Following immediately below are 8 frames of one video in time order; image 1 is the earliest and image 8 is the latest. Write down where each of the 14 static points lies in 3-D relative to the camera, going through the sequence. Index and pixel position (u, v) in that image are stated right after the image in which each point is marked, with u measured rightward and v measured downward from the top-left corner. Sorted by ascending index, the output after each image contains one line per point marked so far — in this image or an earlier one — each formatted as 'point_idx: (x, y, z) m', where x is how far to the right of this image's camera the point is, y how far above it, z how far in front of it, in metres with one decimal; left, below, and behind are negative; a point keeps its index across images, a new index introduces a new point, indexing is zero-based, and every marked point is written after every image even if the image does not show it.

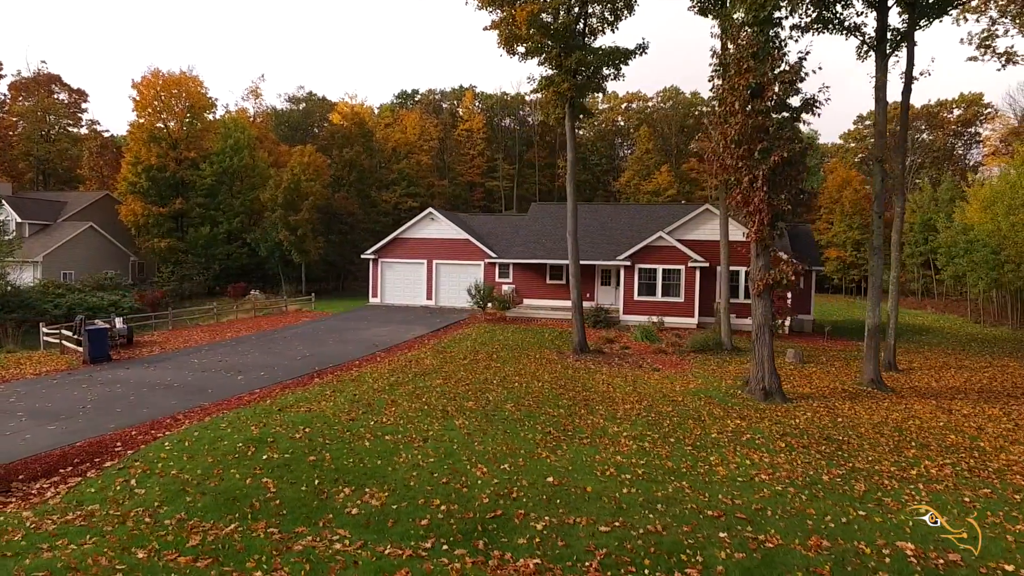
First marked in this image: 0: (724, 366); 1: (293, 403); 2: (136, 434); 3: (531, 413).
0: (+5.5, -2.1, +16.1) m
1: (-3.9, -2.1, +11.1) m
2: (-5.5, -2.1, +9.0) m
3: (+0.4, -2.2, +10.8) m
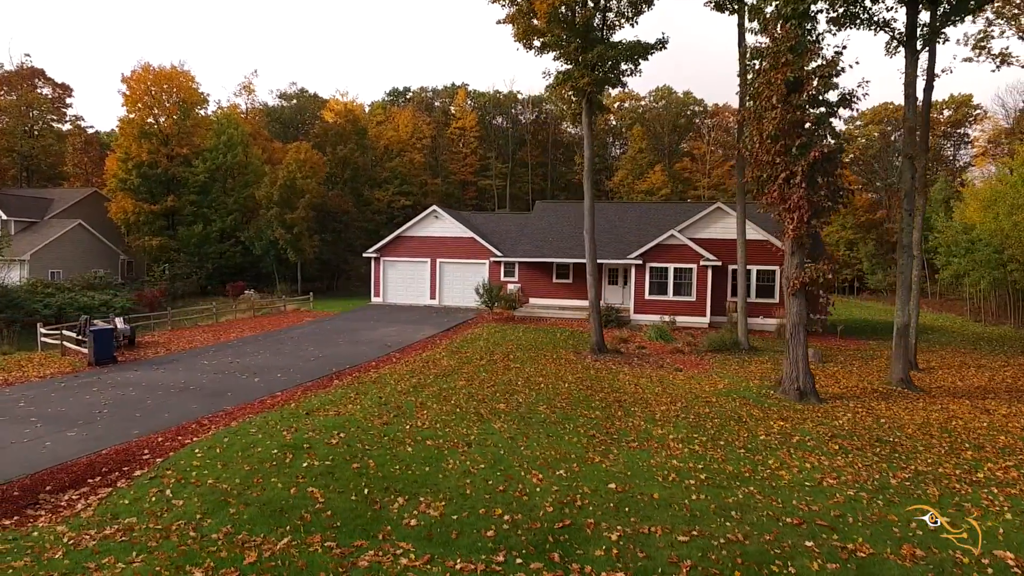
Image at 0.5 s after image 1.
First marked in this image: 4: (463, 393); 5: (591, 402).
0: (+6.0, -2.0, +15.9) m
1: (-3.3, -2.1, +10.6) m
2: (-4.8, -2.1, +8.5) m
3: (+1.0, -2.2, +10.5) m
4: (-0.9, -2.1, +12.2) m
5: (+1.5, -2.2, +11.6) m
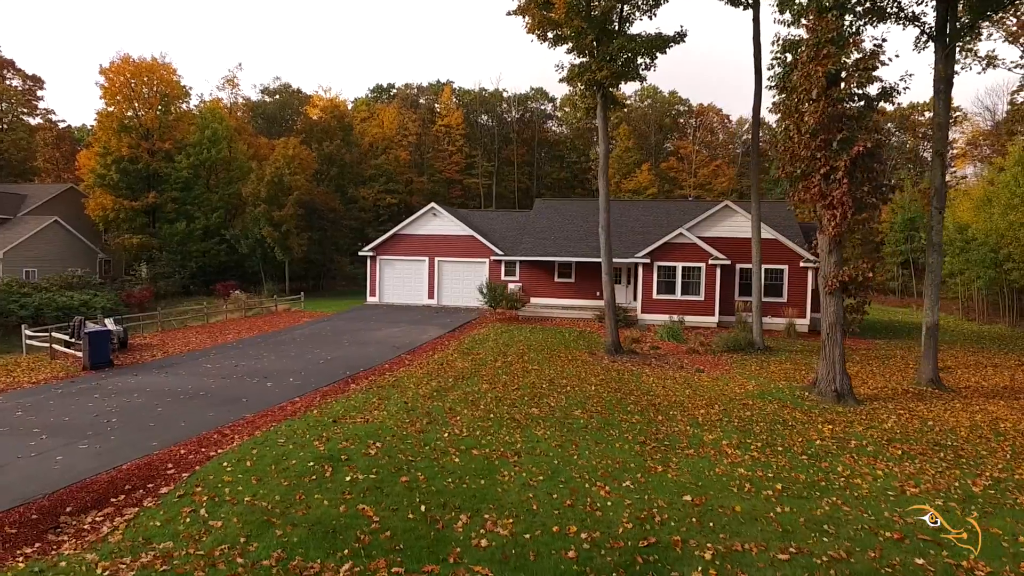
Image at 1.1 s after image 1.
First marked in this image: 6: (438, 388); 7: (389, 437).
0: (+6.4, -2.0, +15.6) m
1: (-2.7, -2.1, +10.0) m
2: (-4.2, -2.1, +7.8) m
3: (+1.6, -2.2, +10.0) m
4: (-0.4, -2.1, +11.6) m
5: (+2.1, -2.1, +11.2) m
6: (-1.5, -2.0, +12.3) m
7: (-1.7, -2.1, +8.7) m
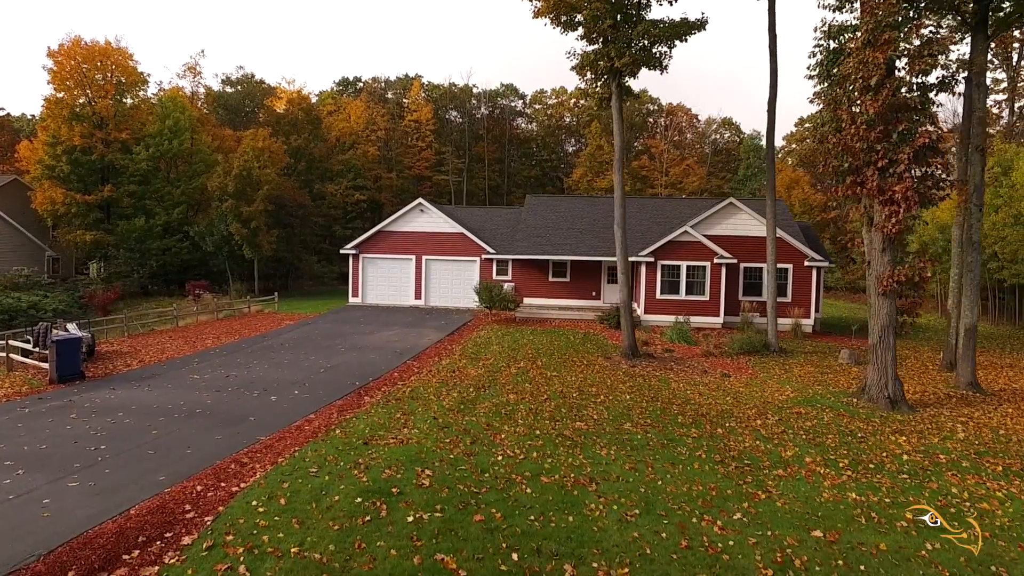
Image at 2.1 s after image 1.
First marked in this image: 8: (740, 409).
0: (+6.8, -2.0, +14.9) m
1: (-2.0, -2.1, +8.8) m
2: (-3.3, -2.1, +6.5) m
3: (+2.3, -2.2, +9.1) m
4: (+0.2, -2.1, +10.6) m
5: (+2.7, -2.2, +10.3) m
6: (-0.9, -2.0, +11.2) m
7: (-0.9, -2.1, +7.5) m
8: (+4.0, -2.1, +10.9) m
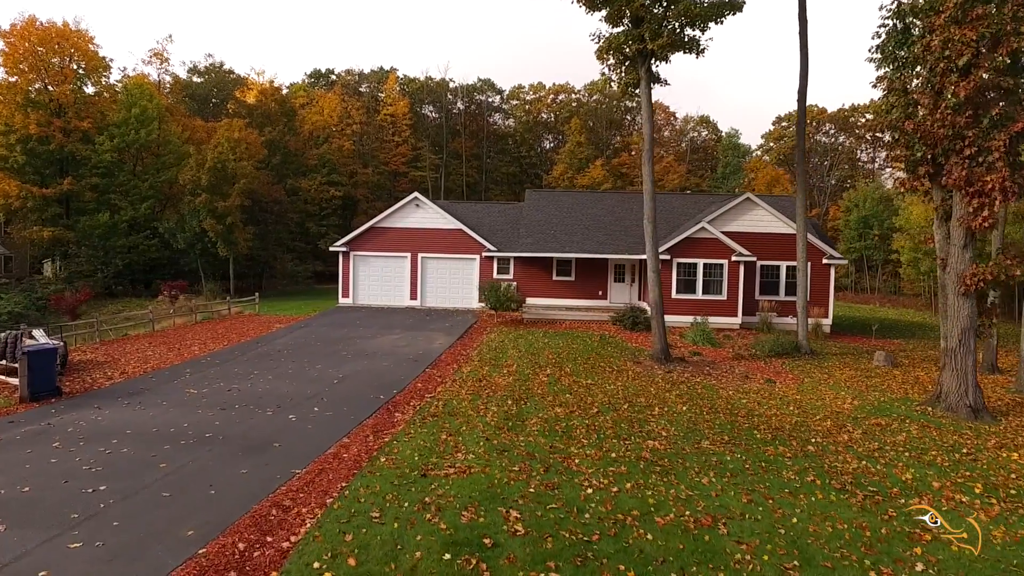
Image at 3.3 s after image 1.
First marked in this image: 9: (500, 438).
0: (+7.4, -2.0, +14.1) m
1: (-1.0, -2.1, +7.5) m
2: (-2.2, -2.2, +5.2) m
3: (+3.2, -2.2, +8.0) m
4: (+1.0, -2.1, +9.4) m
5: (+3.6, -2.2, +9.2) m
6: (-0.1, -2.0, +9.9) m
7: (+0.1, -2.2, +6.3) m
8: (+4.8, -2.1, +9.9) m
9: (-0.2, -2.1, +8.5) m
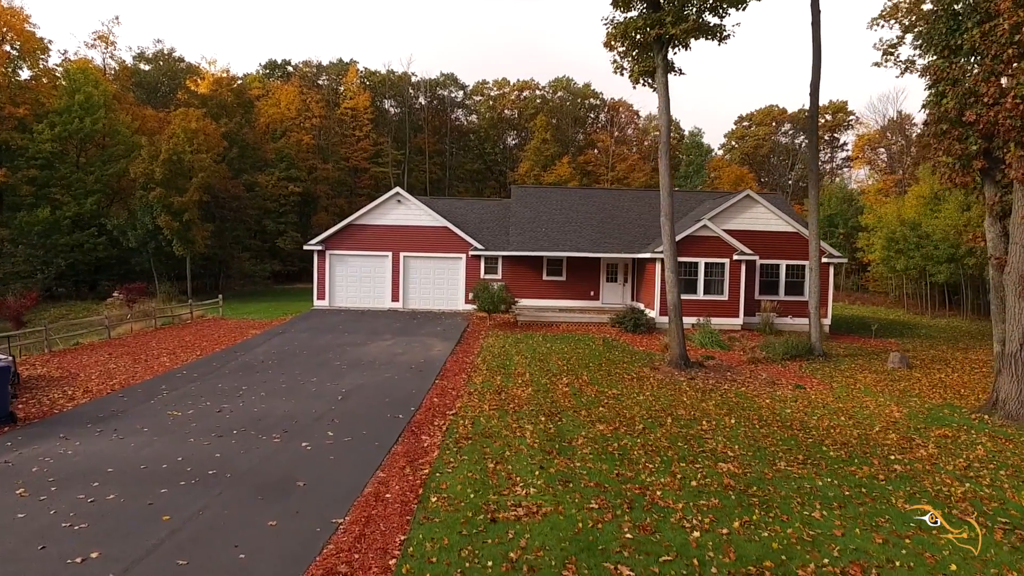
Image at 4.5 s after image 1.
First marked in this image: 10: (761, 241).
0: (+7.6, -2.0, +13.5) m
1: (-0.3, -2.2, +6.3) m
2: (-1.3, -2.2, +3.9) m
3: (+3.9, -2.2, +7.1) m
4: (+1.7, -2.1, +8.3) m
5: (+4.2, -2.2, +8.4) m
6: (+0.5, -2.1, +8.8) m
7: (+0.9, -2.2, +5.2) m
8: (+5.4, -2.2, +9.2) m
9: (+0.5, -2.1, +7.4) m
10: (+8.0, +1.5, +19.7) m
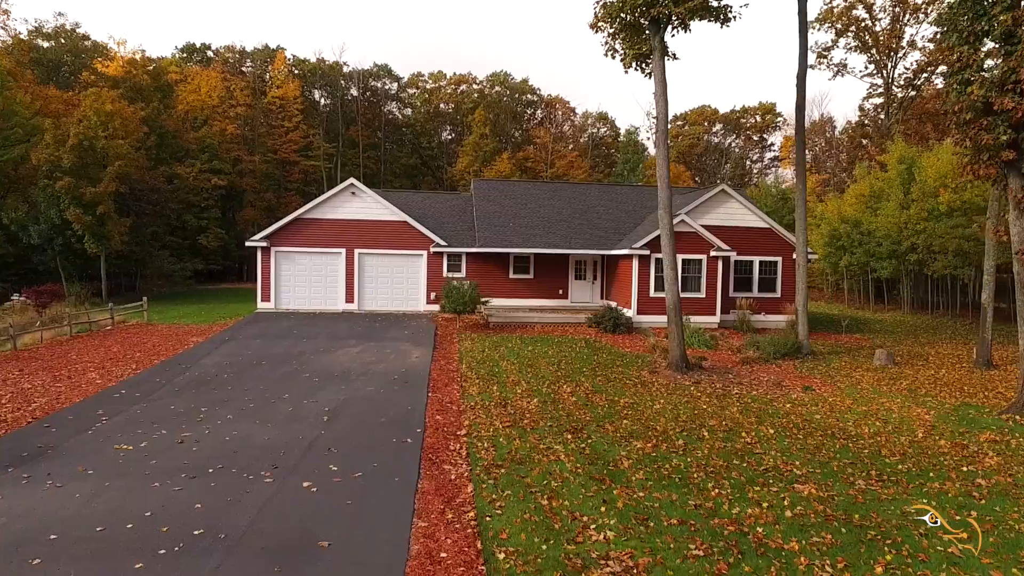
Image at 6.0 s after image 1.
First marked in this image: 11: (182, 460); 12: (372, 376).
0: (+7.4, -1.9, +13.2) m
1: (+0.4, -2.2, +5.1) m
2: (-0.3, -2.3, +2.6) m
3: (+4.5, -2.2, +6.4) m
4: (+2.1, -2.1, +7.3) m
5: (+4.6, -2.2, +7.7) m
6: (+0.9, -2.1, +7.6) m
7: (+1.8, -2.2, +4.1) m
8: (+5.7, -2.1, +8.6) m
9: (+1.1, -2.1, +6.3) m
10: (+7.0, +1.6, +19.3) m
11: (-3.8, -2.0, +7.1) m
12: (-2.7, -1.7, +11.6) m
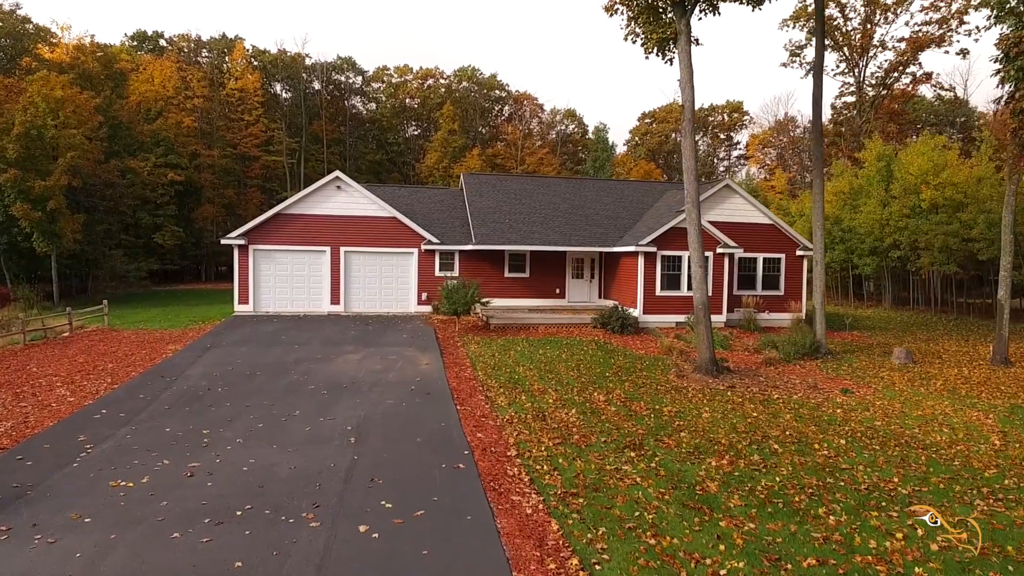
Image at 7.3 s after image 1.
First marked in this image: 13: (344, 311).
0: (+7.8, -1.8, +12.7) m
1: (+1.4, -2.2, +4.1) m
2: (+0.8, -2.3, +1.6) m
3: (+5.3, -2.2, +5.7) m
4: (+2.9, -2.1, +6.5) m
5: (+5.4, -2.1, +7.0) m
6: (+1.6, -2.1, +6.7) m
7: (+2.7, -2.2, +3.3) m
8: (+6.4, -2.1, +8.0) m
9: (+1.9, -2.1, +5.4) m
10: (+6.9, +1.7, +18.7) m
11: (-3.0, -2.0, +5.9) m
12: (-2.2, -1.7, +10.5) m
13: (-5.2, -0.7, +19.0) m
